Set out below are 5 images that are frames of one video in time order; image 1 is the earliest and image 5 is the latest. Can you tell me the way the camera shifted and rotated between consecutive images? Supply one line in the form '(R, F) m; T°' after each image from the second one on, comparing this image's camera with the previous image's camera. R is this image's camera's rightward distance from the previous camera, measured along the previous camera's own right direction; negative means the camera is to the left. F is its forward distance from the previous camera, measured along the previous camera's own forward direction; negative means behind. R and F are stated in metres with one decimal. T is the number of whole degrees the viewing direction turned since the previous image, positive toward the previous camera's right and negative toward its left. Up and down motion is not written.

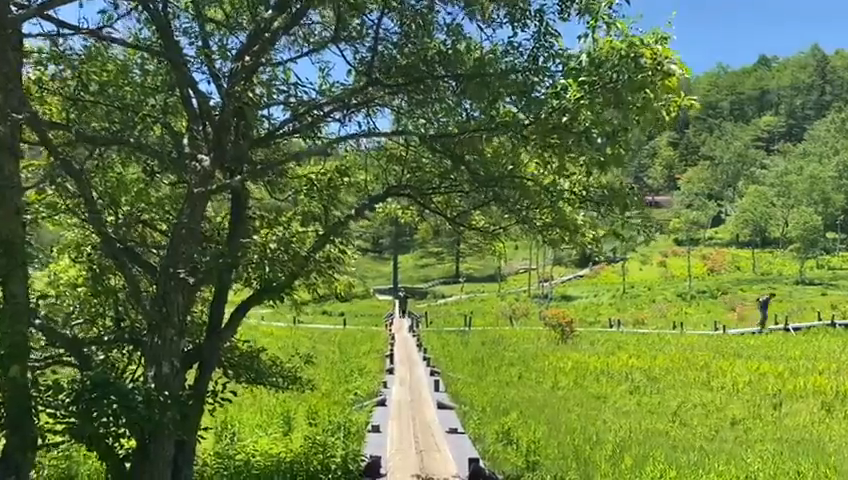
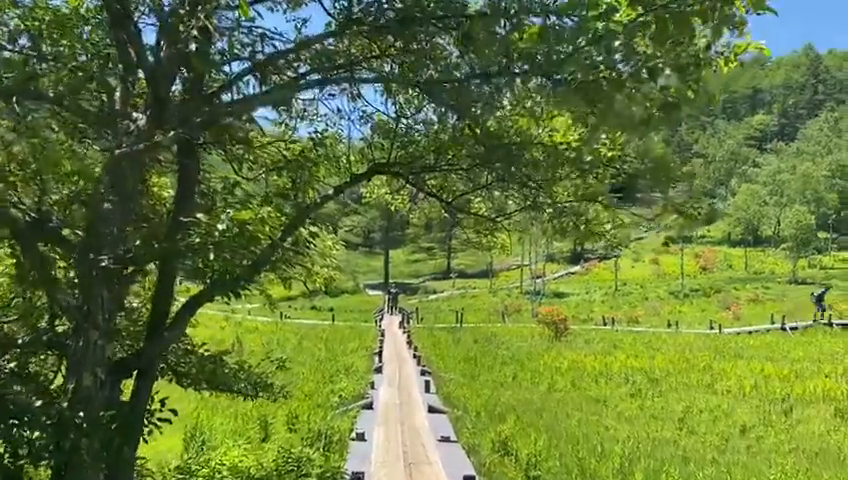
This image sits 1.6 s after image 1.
(0.0, +1.1) m; +1°
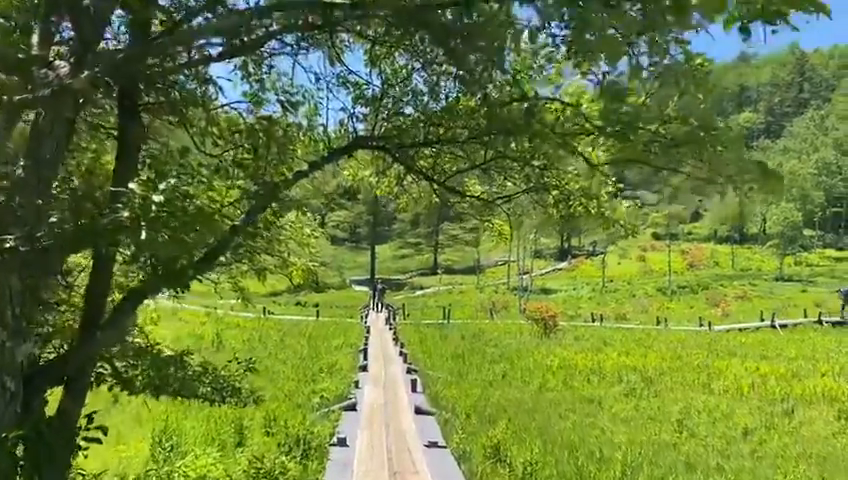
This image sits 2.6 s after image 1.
(0.0, +0.8) m; +1°
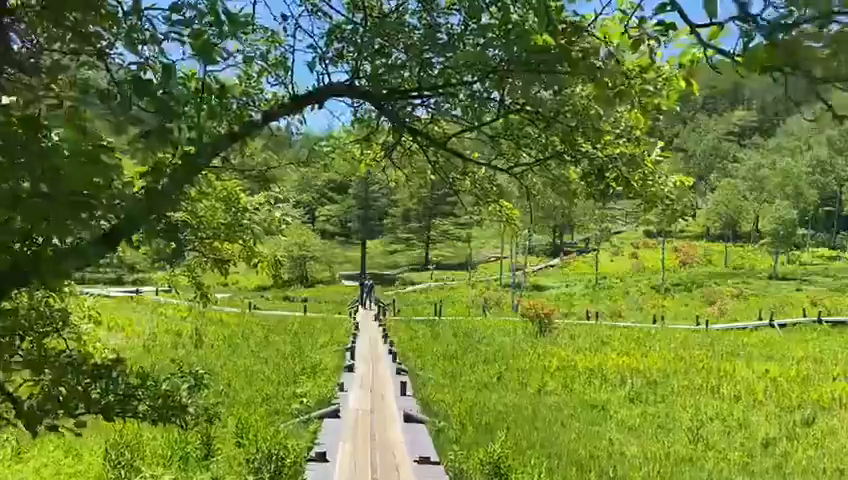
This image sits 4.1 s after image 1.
(0.0, +1.3) m; +1°
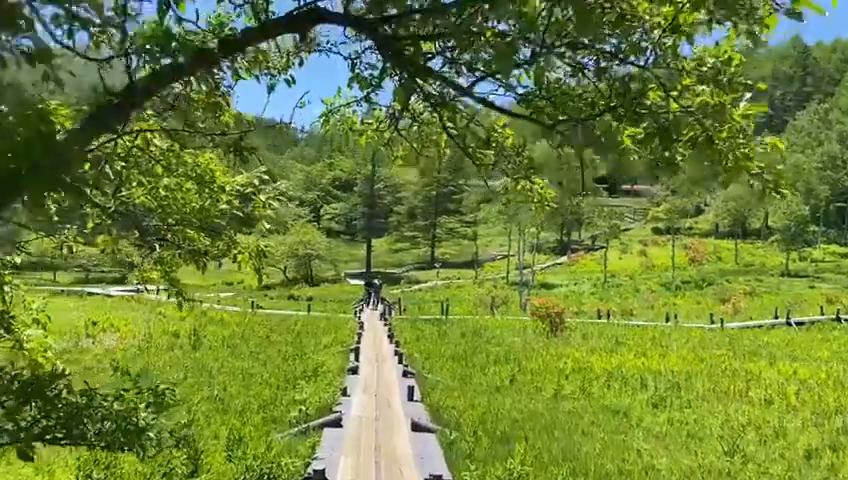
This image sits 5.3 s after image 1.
(-0.1, +1.1) m; 0°
